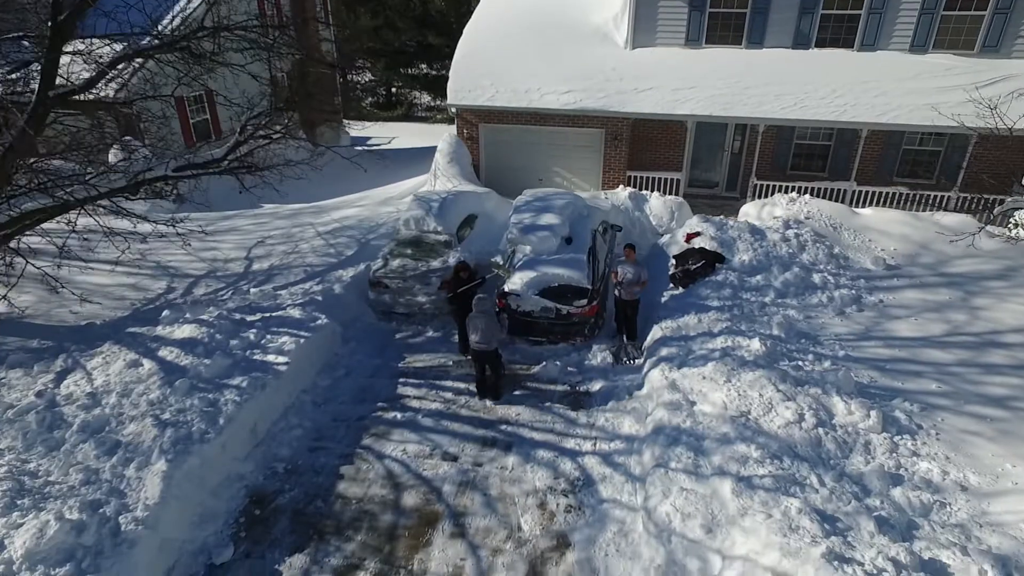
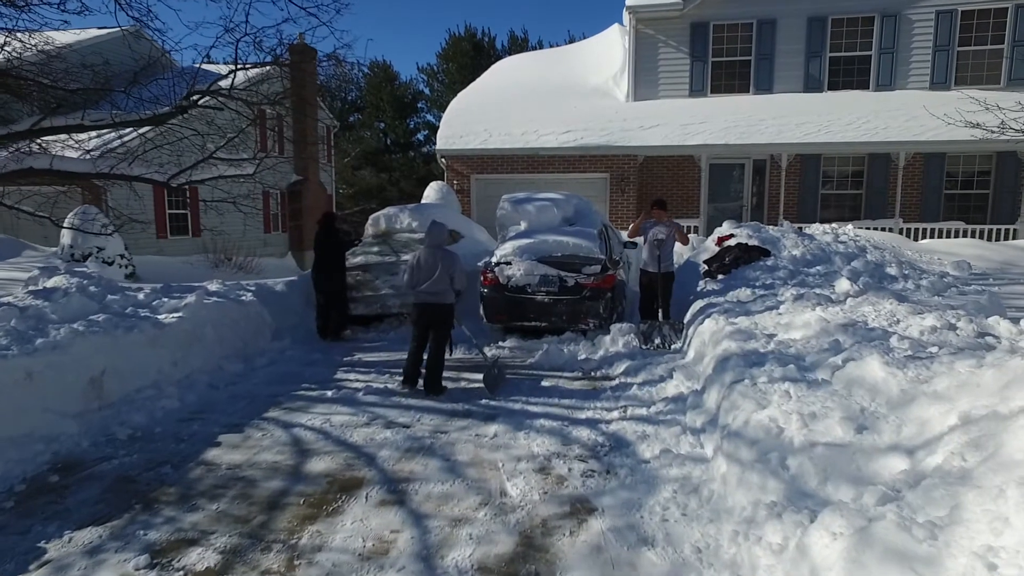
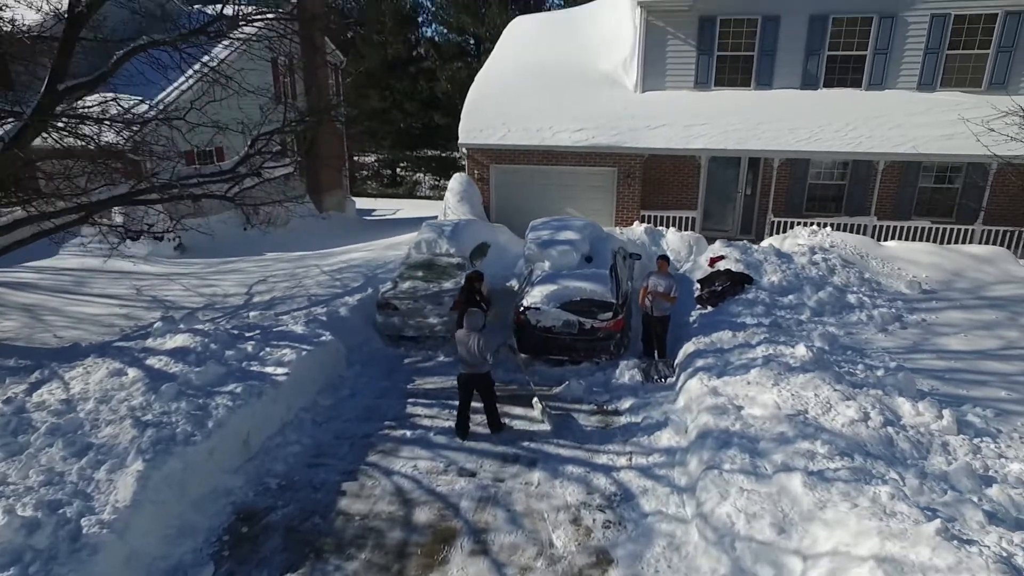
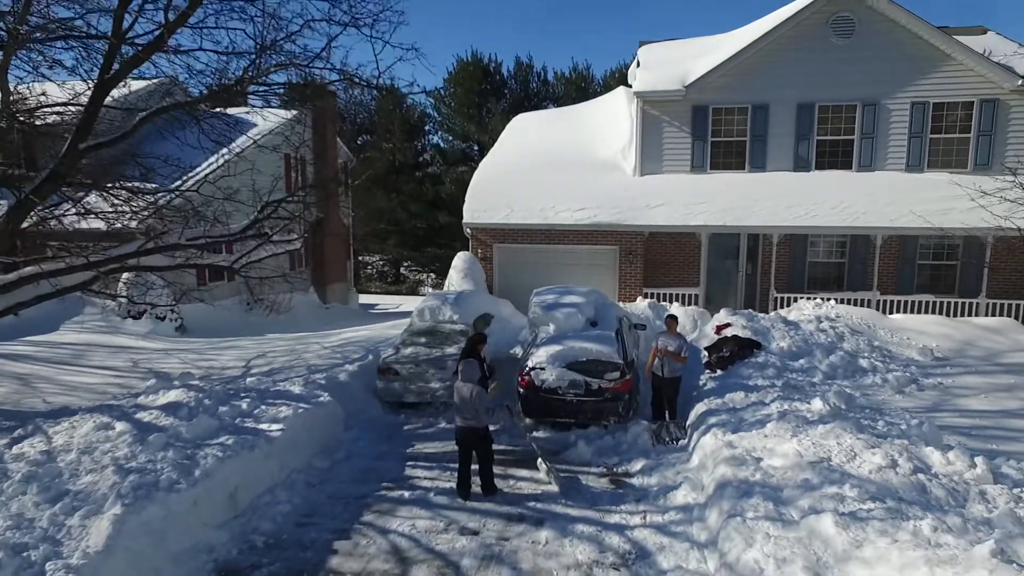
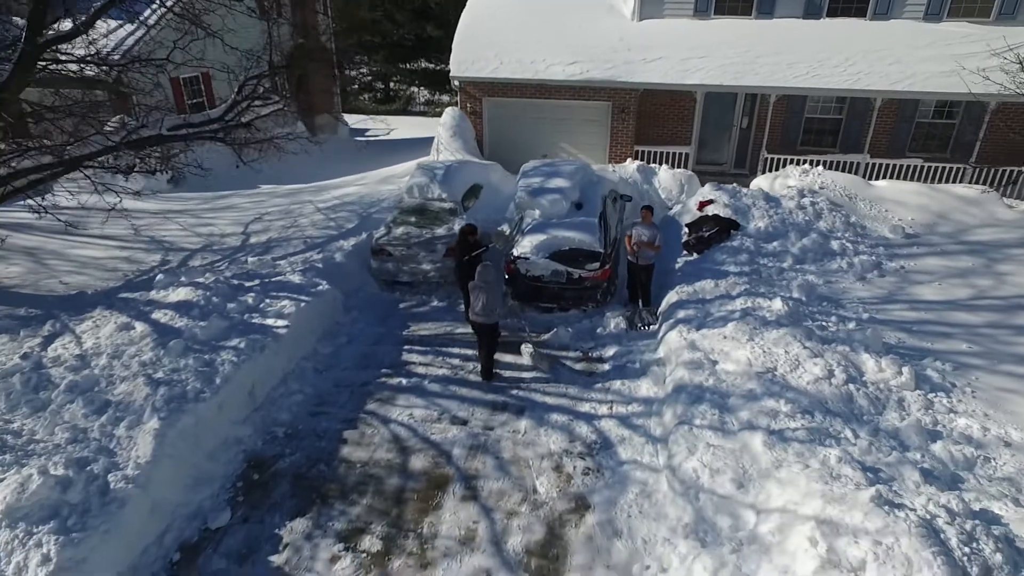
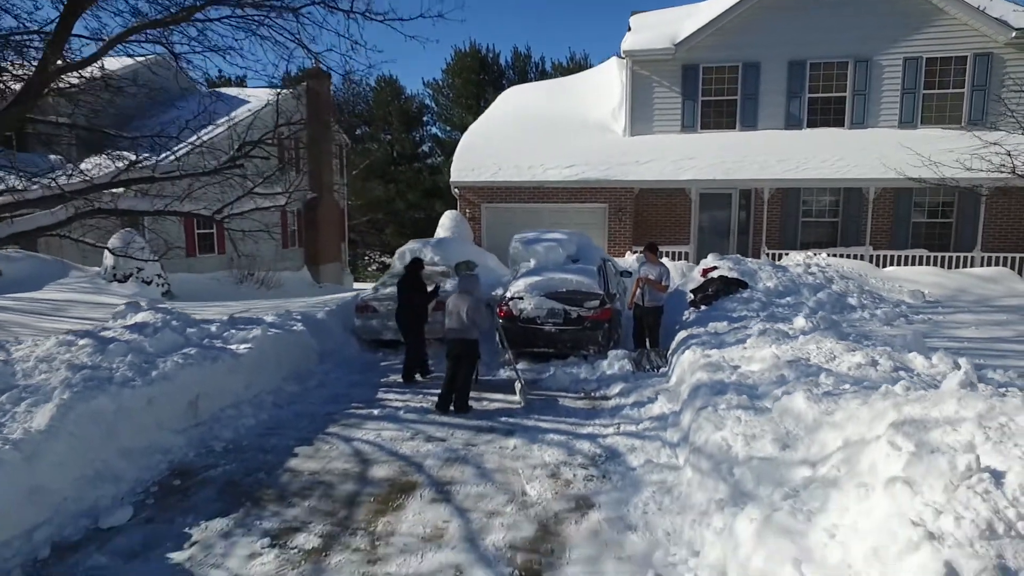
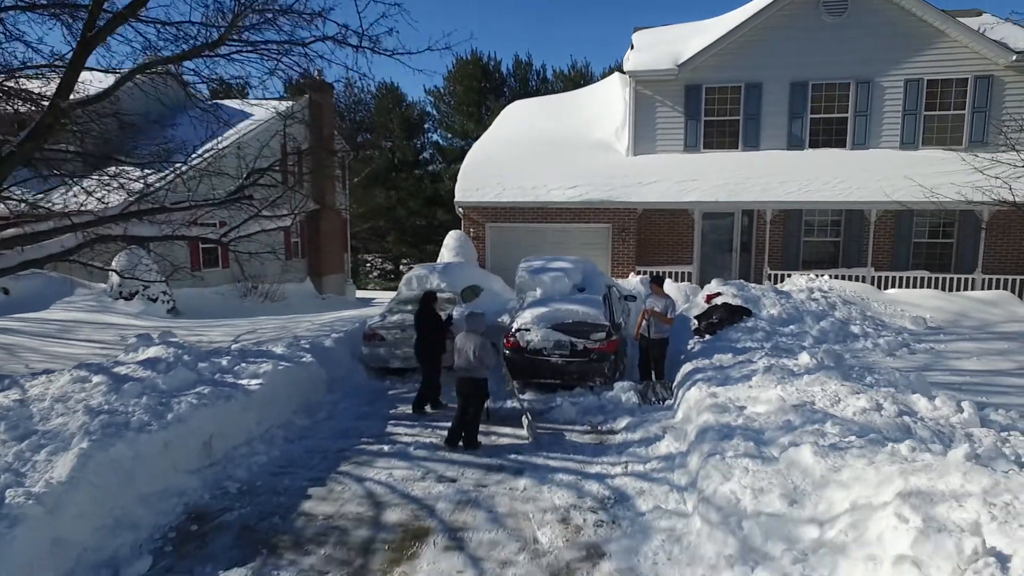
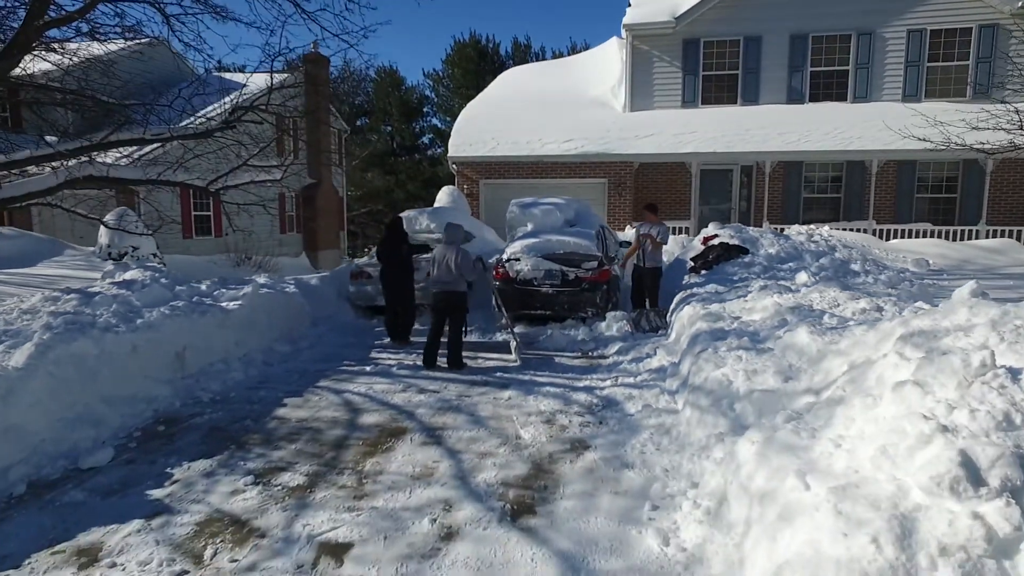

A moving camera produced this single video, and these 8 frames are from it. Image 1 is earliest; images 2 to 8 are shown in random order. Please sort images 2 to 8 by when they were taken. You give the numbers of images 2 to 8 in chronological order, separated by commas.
5, 3, 4, 7, 6, 8, 2
